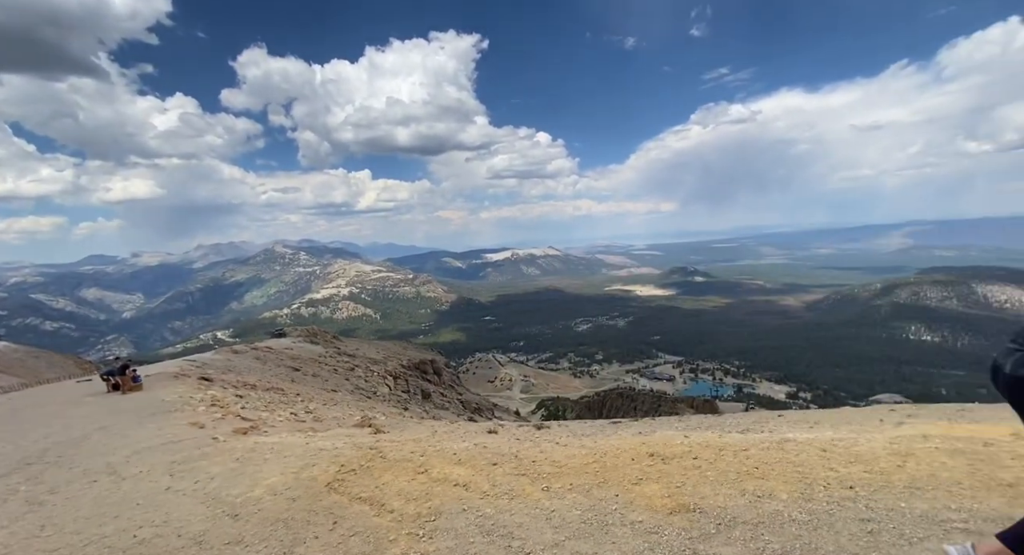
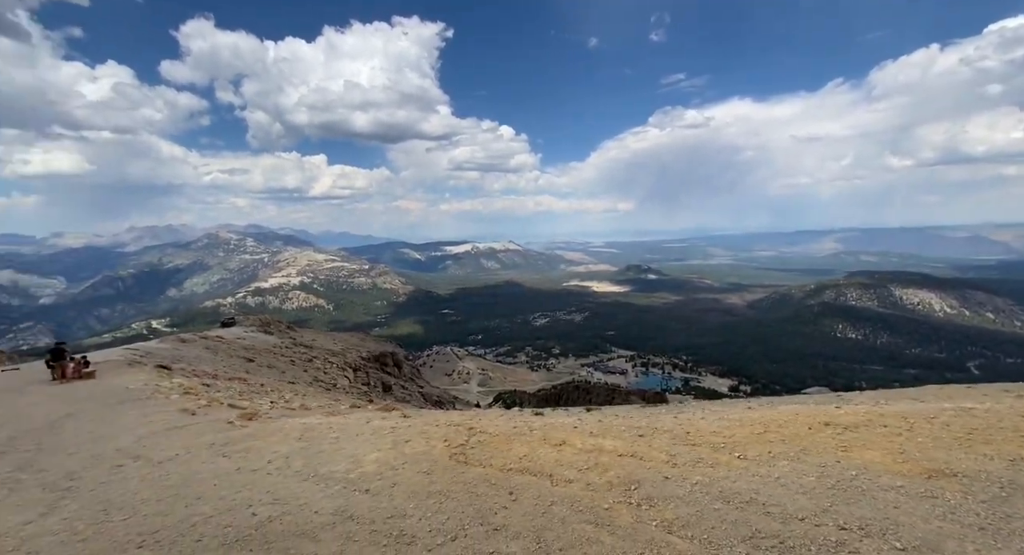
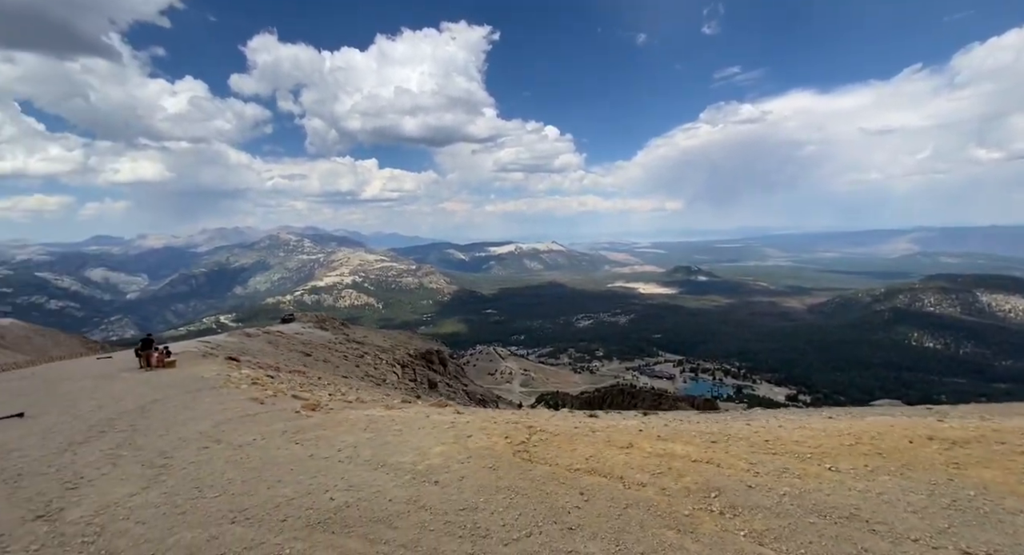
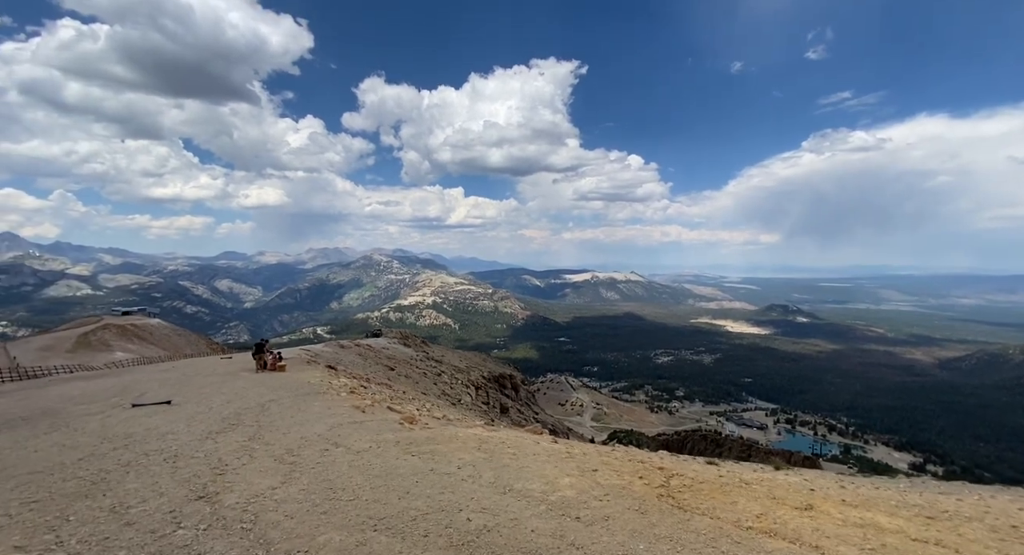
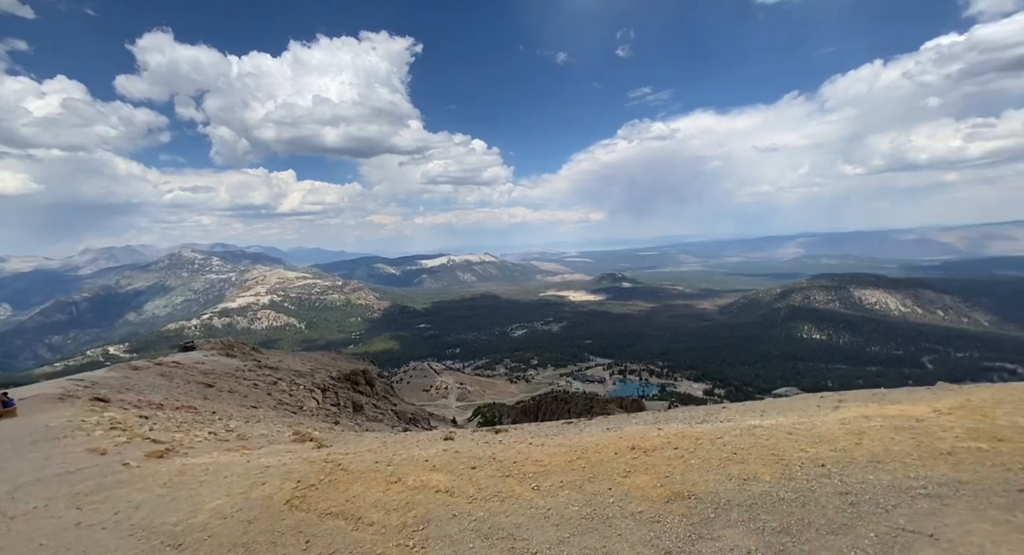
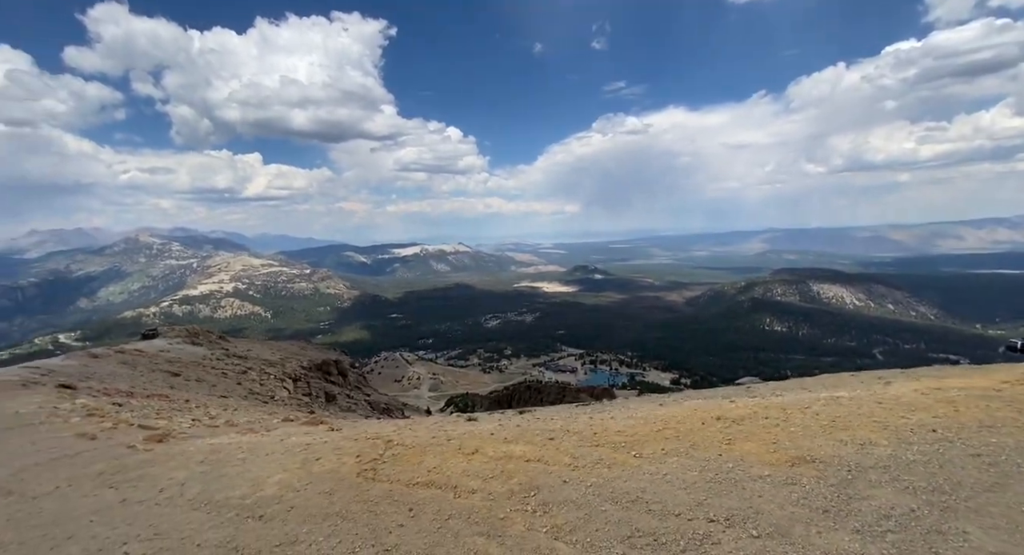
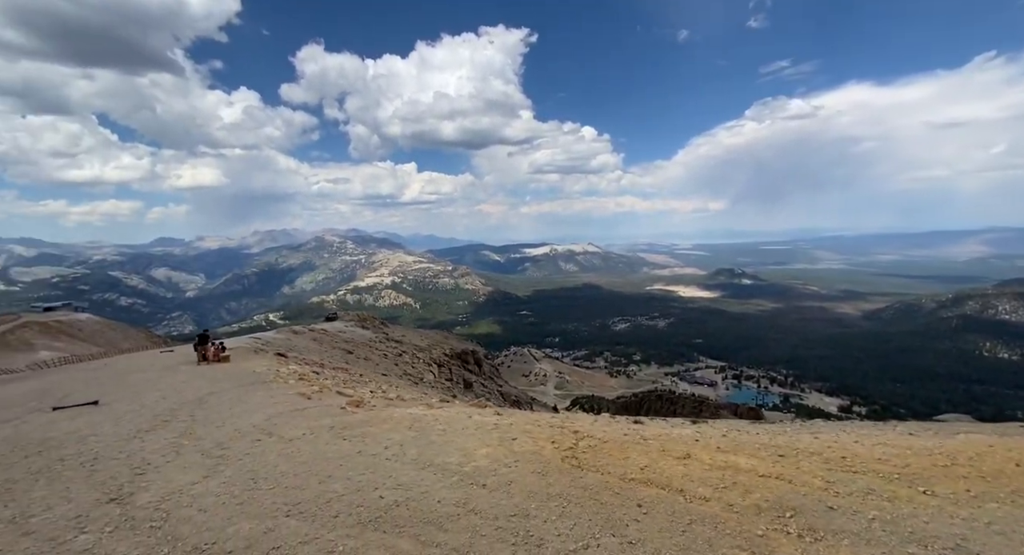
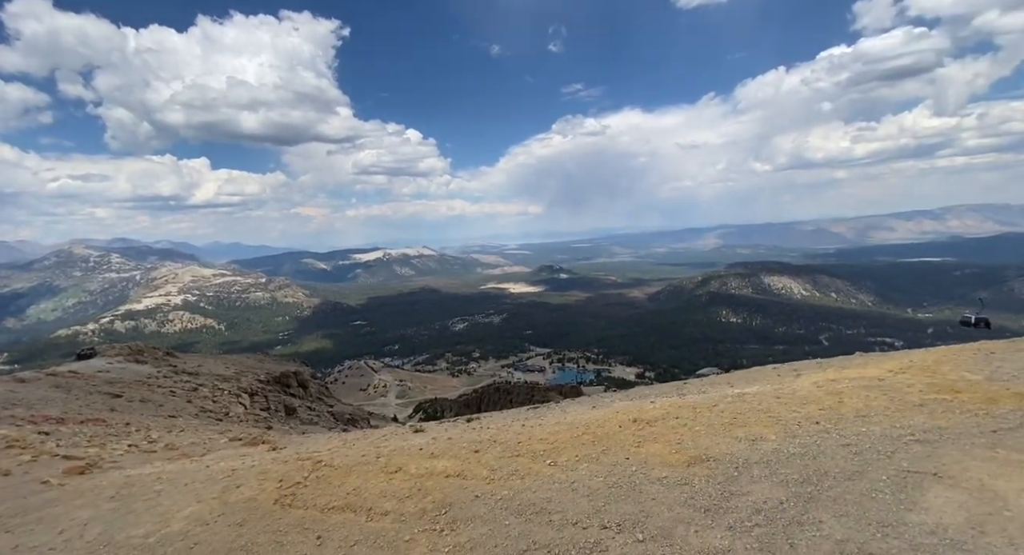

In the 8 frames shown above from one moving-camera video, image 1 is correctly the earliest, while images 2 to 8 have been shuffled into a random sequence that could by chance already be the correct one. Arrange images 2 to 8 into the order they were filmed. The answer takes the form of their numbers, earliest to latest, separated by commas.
5, 8, 6, 2, 3, 7, 4
